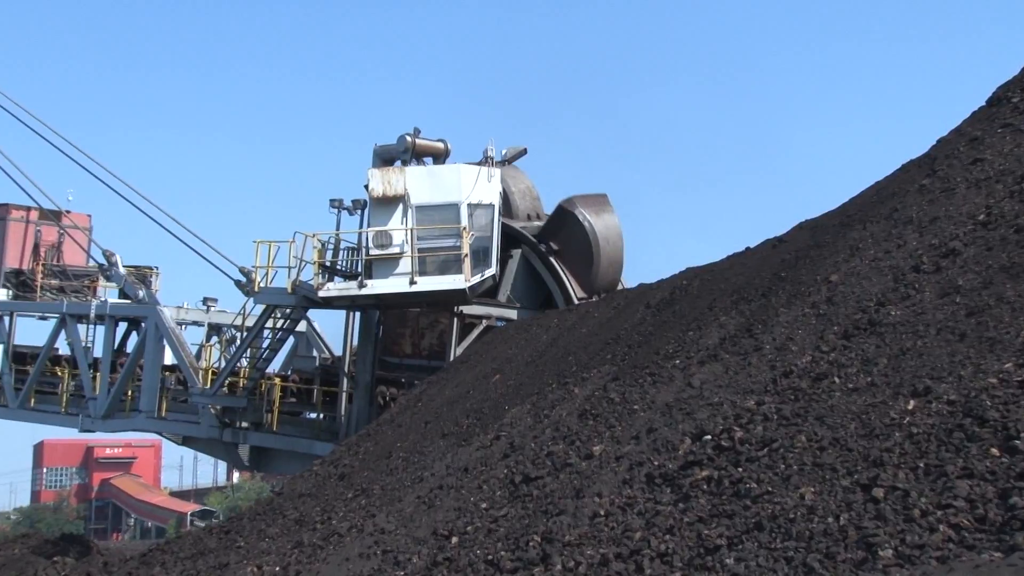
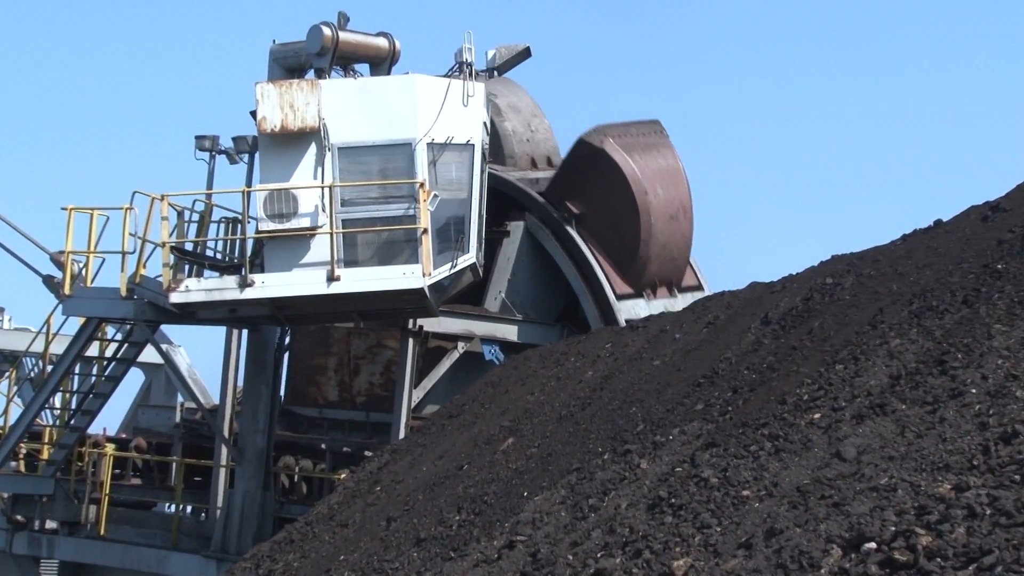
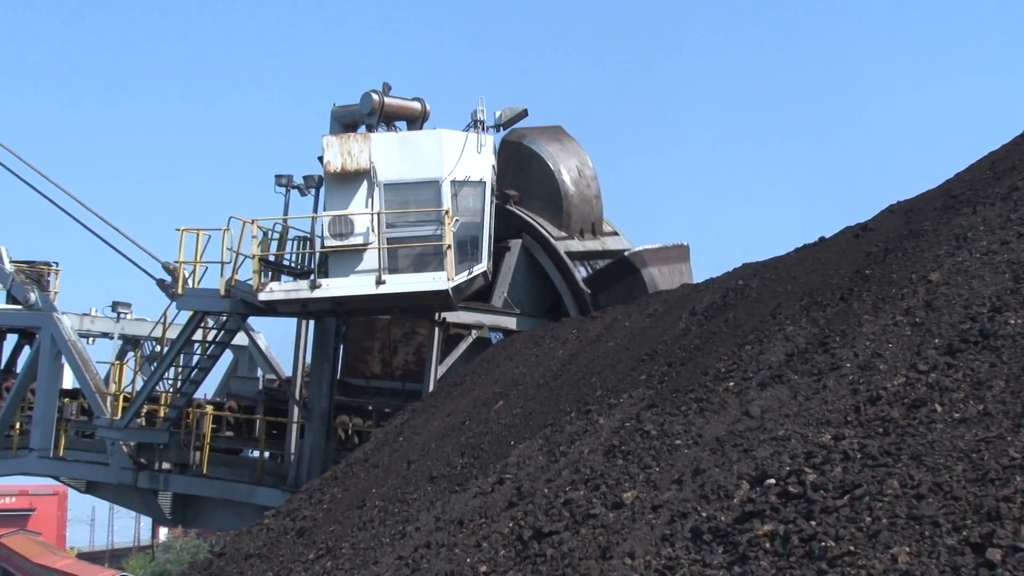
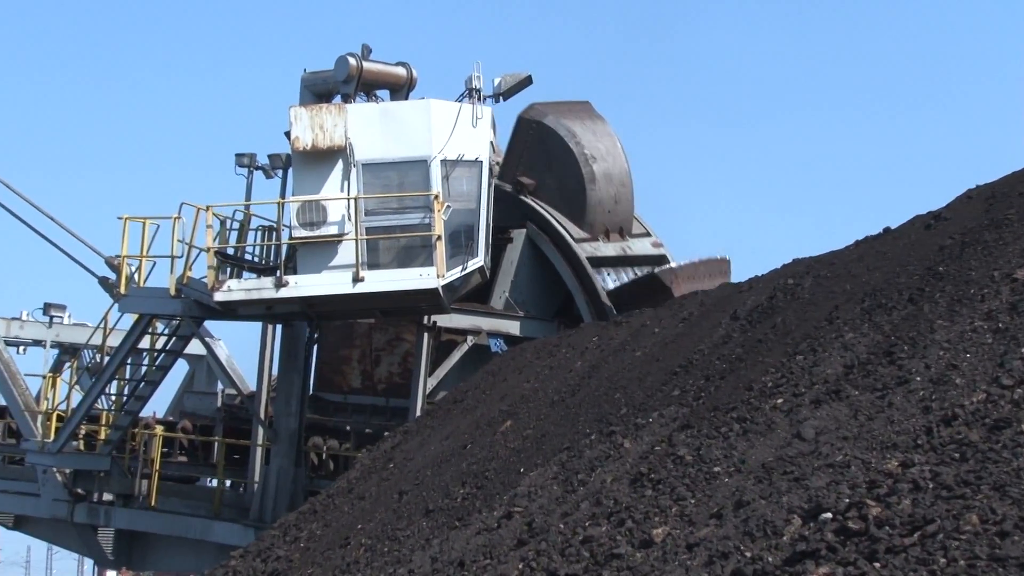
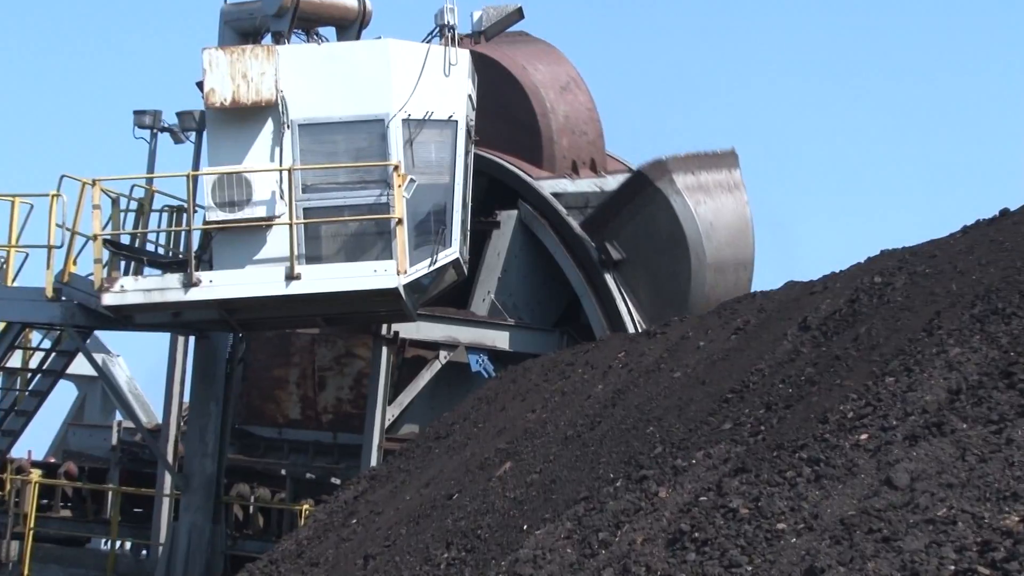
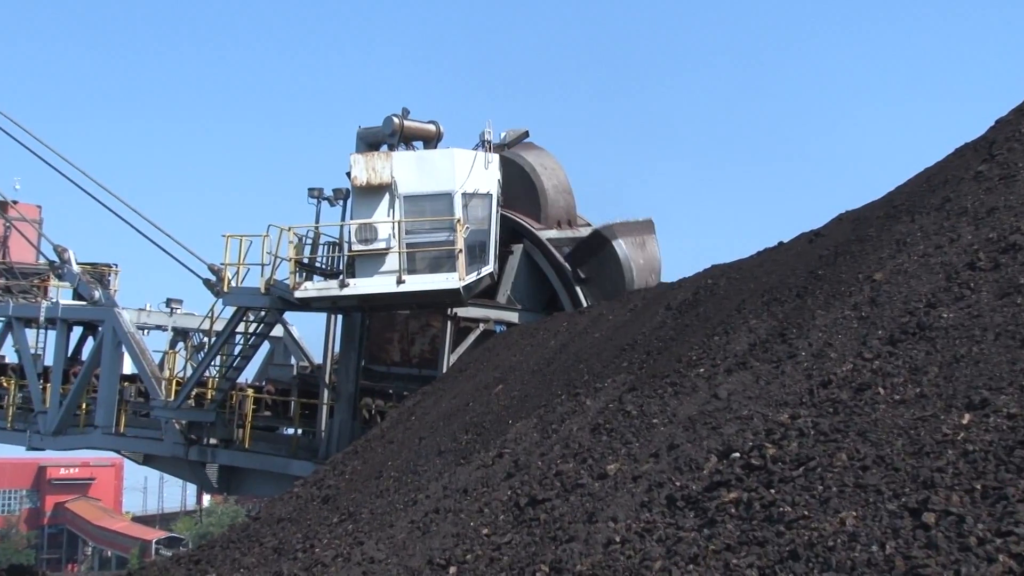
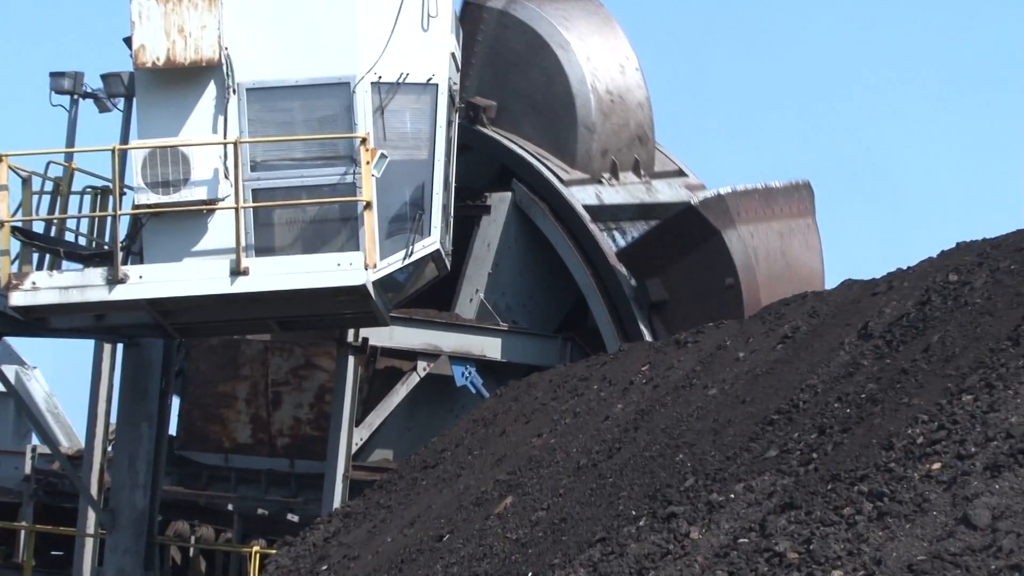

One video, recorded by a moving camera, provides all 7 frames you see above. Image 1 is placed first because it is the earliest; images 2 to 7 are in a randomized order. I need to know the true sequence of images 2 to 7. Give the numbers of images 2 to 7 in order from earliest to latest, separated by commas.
6, 3, 4, 2, 5, 7
